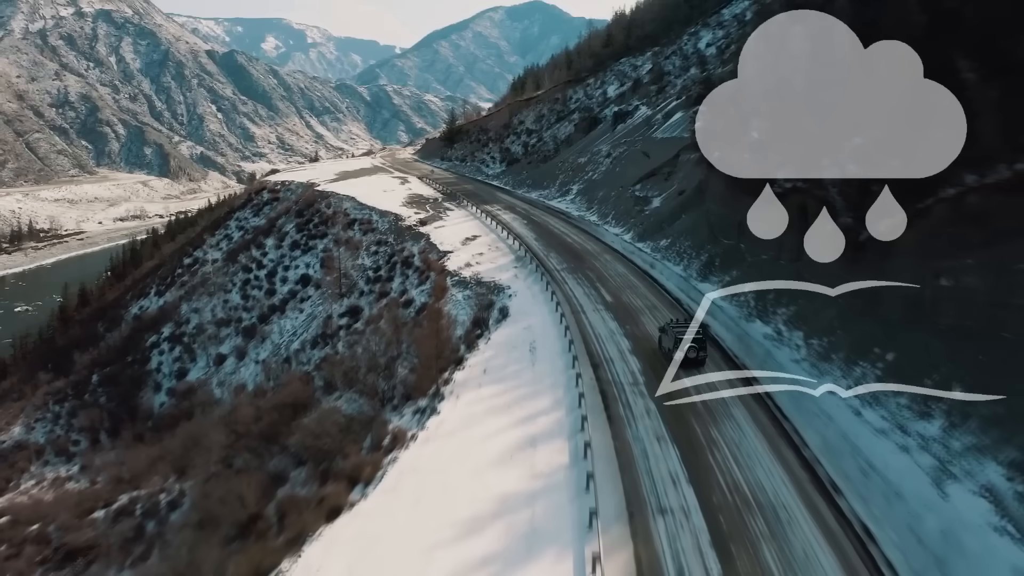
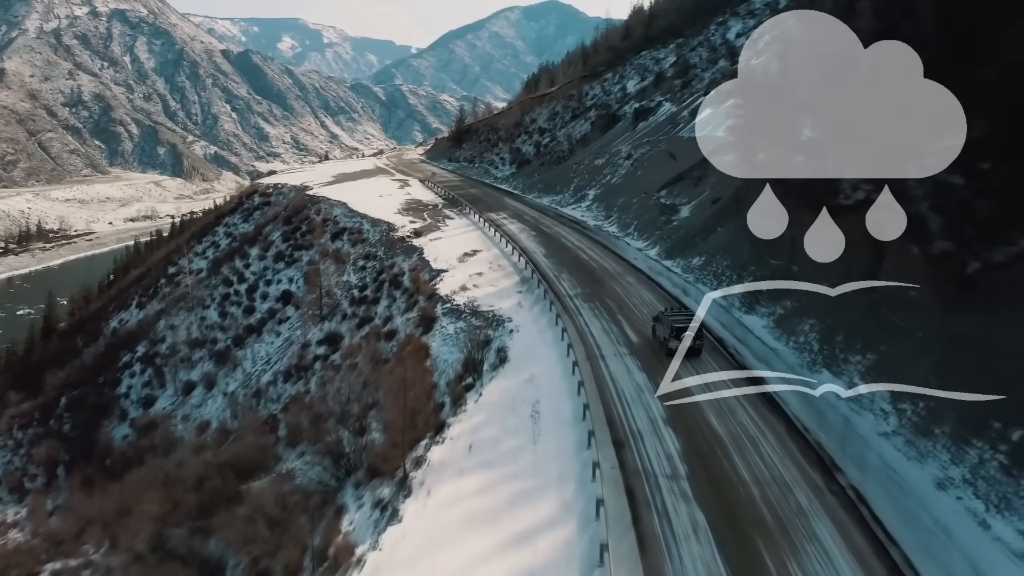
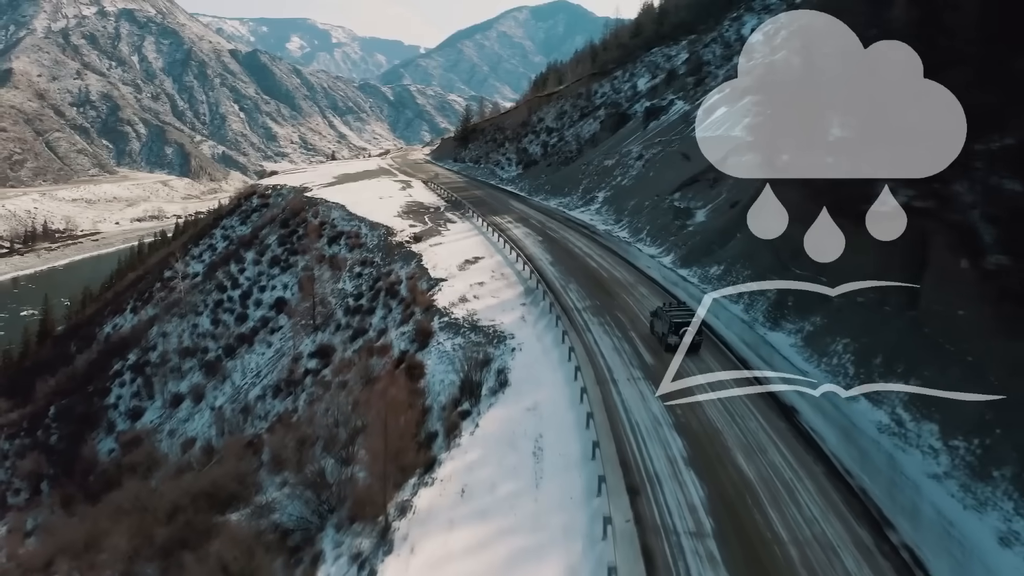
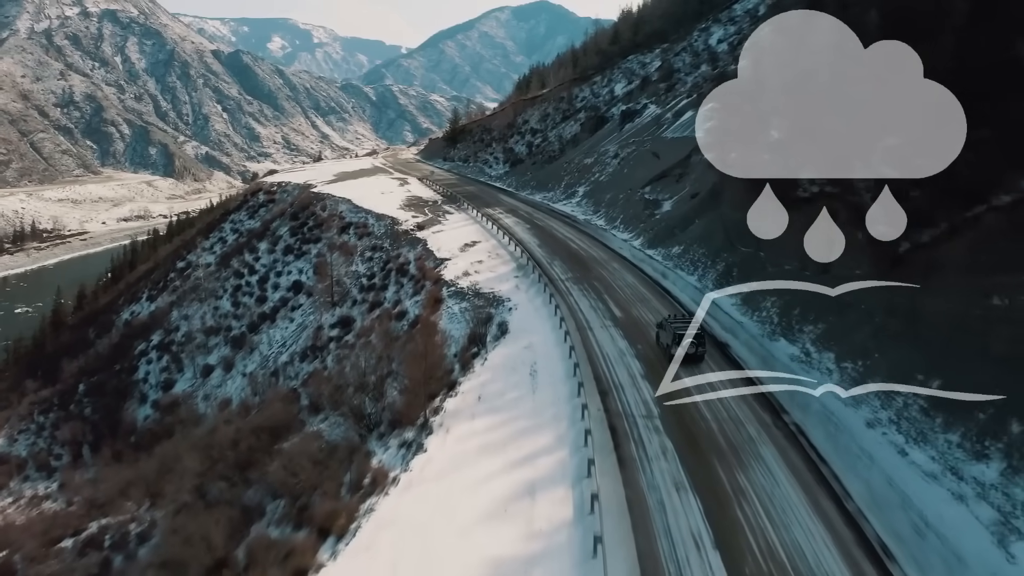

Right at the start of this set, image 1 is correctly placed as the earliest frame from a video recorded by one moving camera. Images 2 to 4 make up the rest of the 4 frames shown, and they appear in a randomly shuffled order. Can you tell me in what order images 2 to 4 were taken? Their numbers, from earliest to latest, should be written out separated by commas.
4, 2, 3
